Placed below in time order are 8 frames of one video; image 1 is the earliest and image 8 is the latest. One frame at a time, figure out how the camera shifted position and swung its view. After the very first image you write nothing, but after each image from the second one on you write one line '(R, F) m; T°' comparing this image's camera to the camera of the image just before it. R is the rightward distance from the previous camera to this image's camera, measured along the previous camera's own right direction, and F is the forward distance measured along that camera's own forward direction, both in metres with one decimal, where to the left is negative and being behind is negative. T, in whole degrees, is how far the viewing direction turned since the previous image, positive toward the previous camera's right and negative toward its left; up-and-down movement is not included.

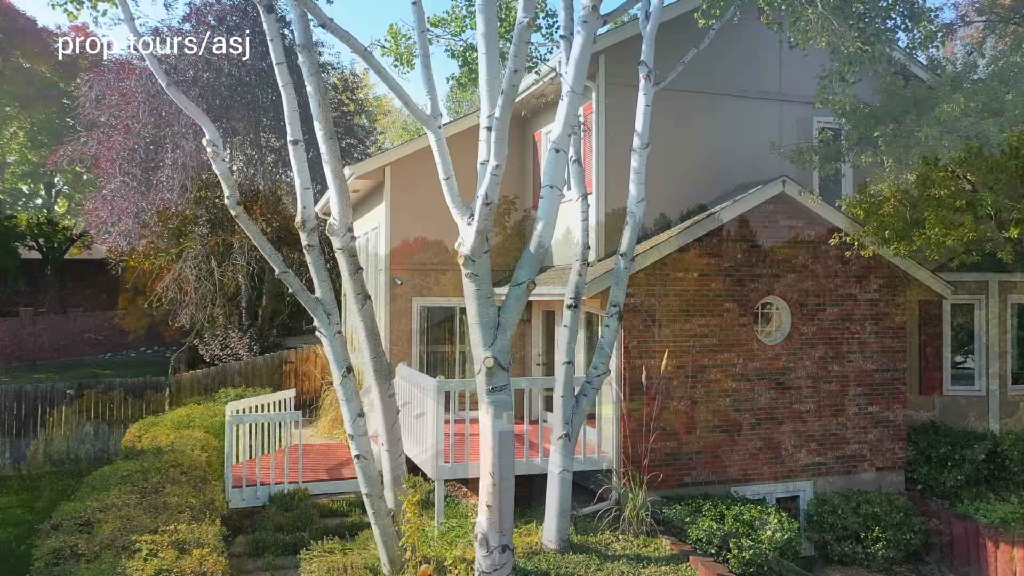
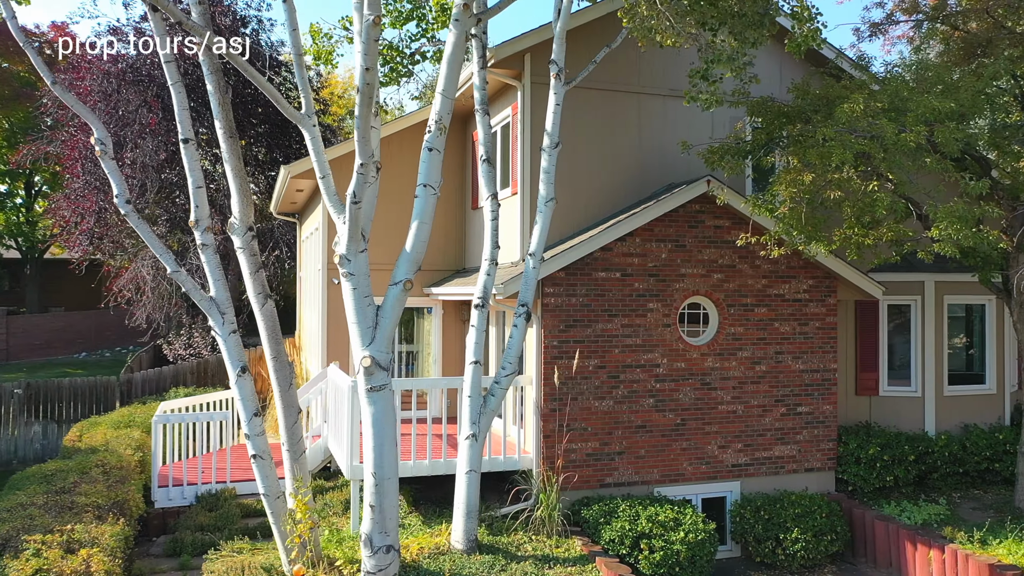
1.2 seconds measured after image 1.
(+0.6, 0.0) m; 0°
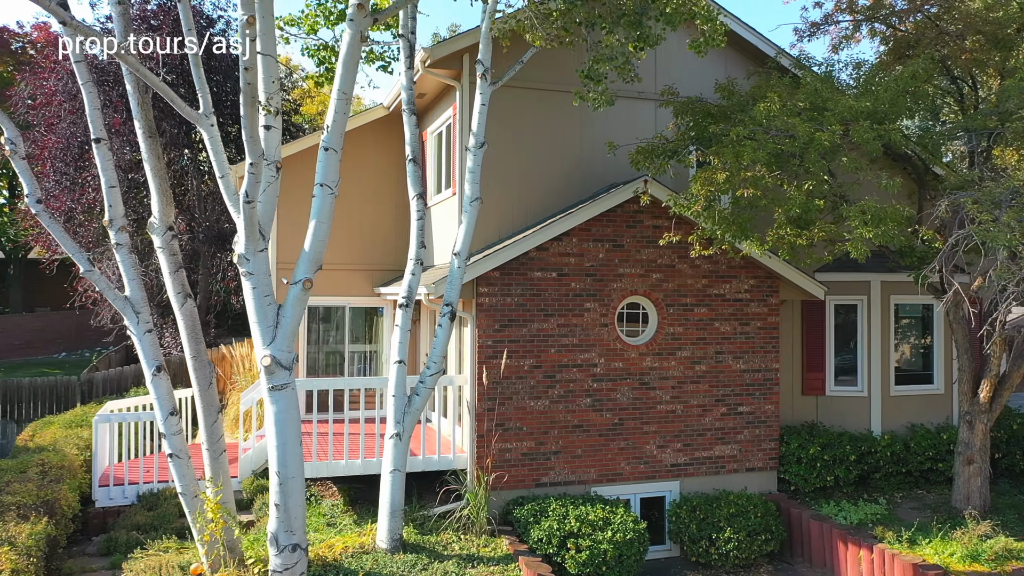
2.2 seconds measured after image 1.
(+0.5, 0.0) m; 0°
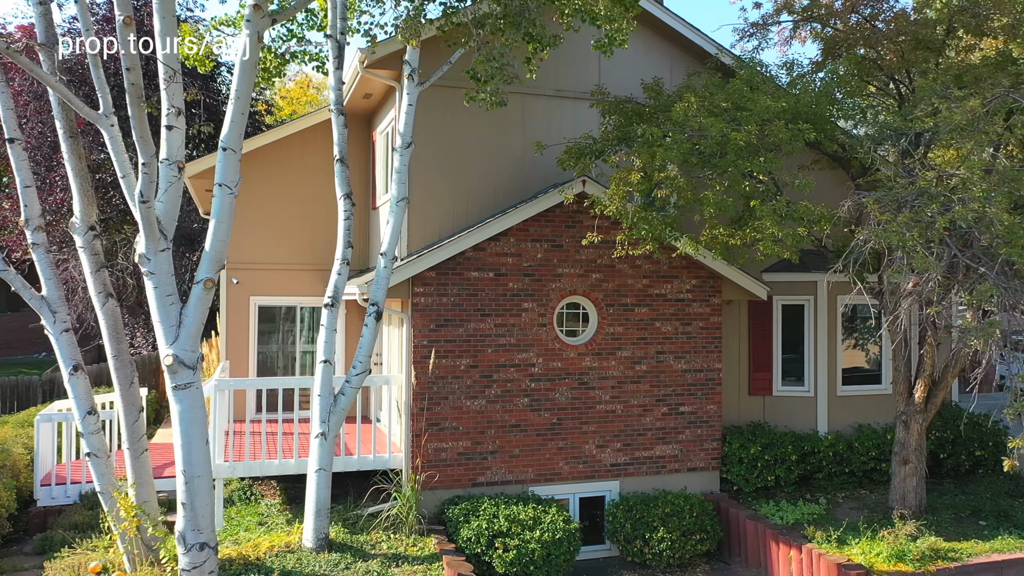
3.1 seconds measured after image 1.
(+0.5, 0.0) m; 0°
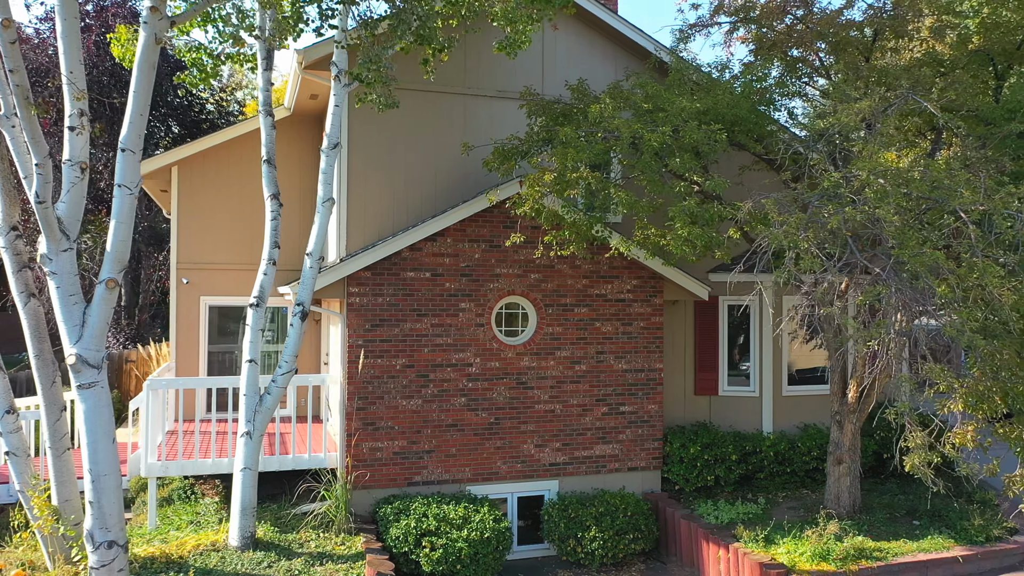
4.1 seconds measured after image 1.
(+0.5, 0.0) m; 0°
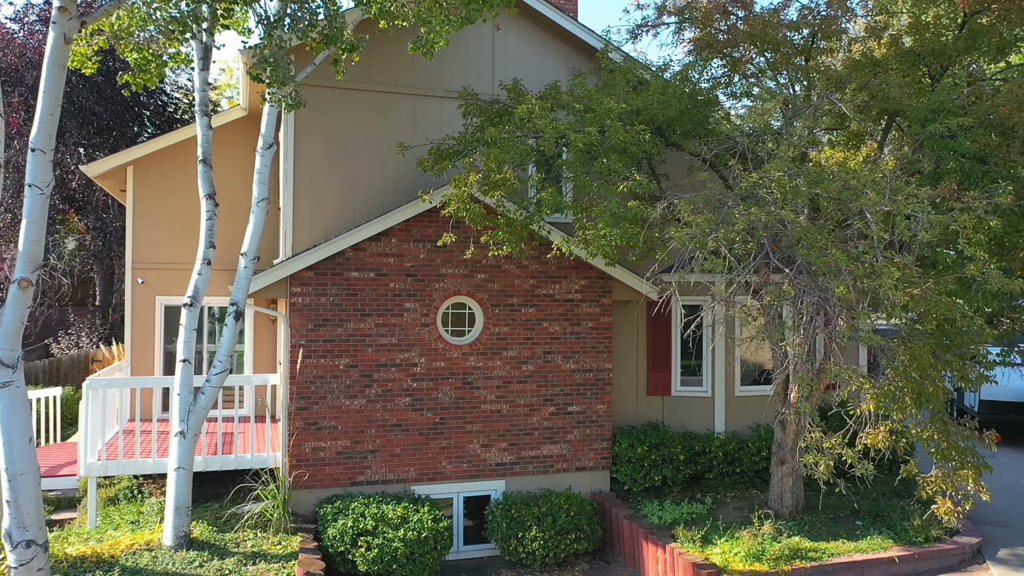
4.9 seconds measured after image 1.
(+0.4, 0.0) m; 0°
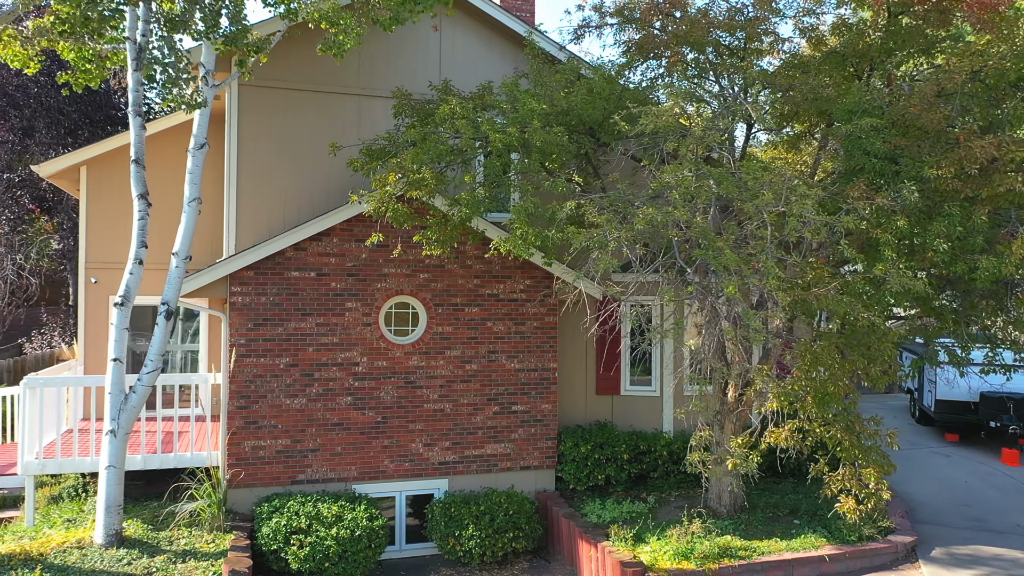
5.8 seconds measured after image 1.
(+0.4, 0.0) m; 0°
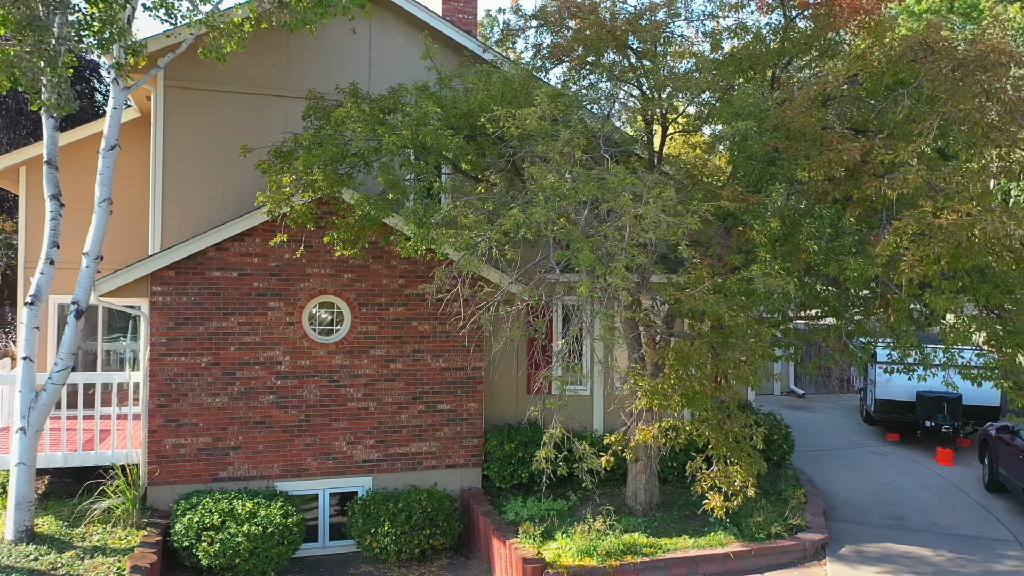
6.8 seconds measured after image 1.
(+0.6, -0.1) m; 0°
